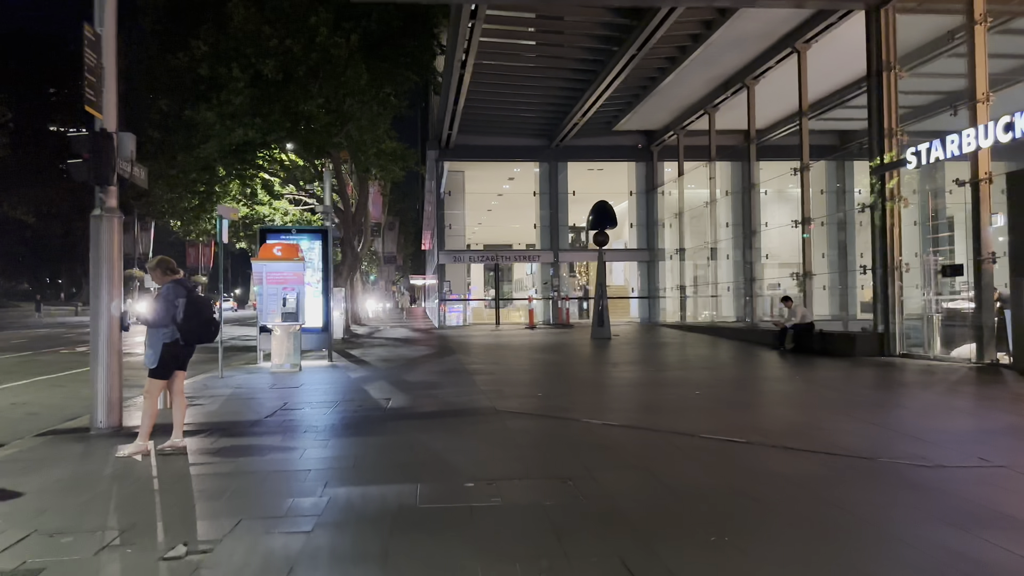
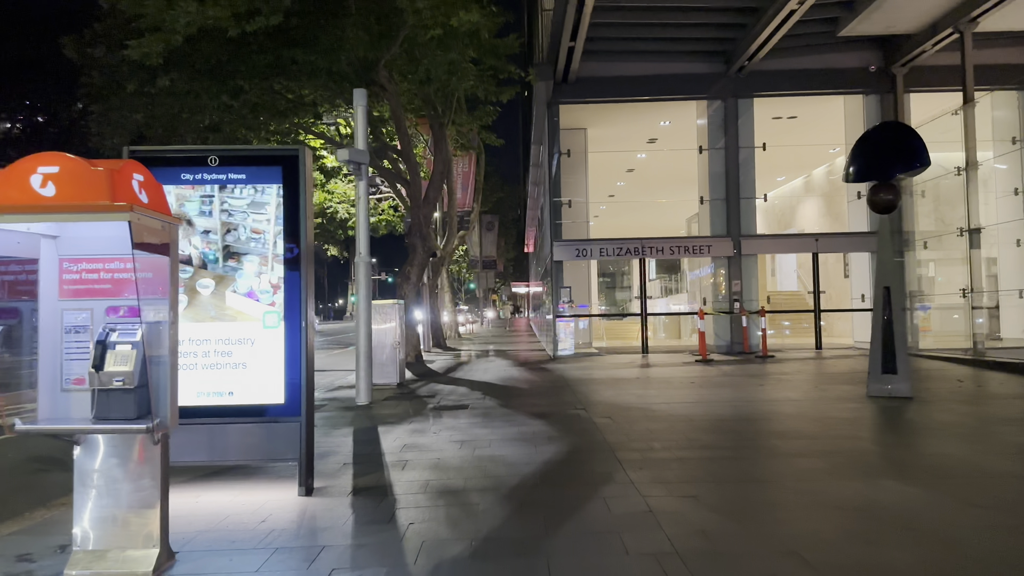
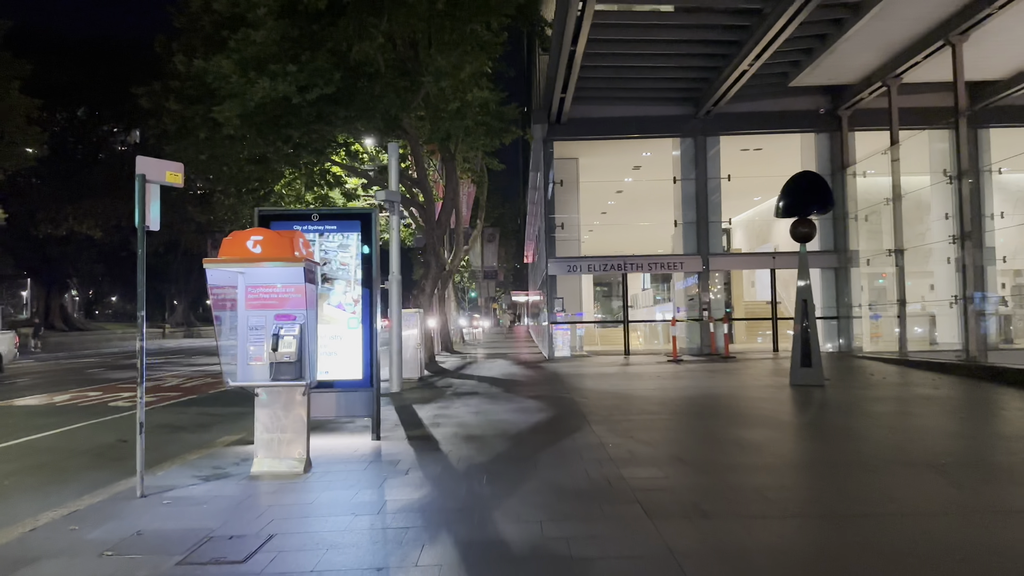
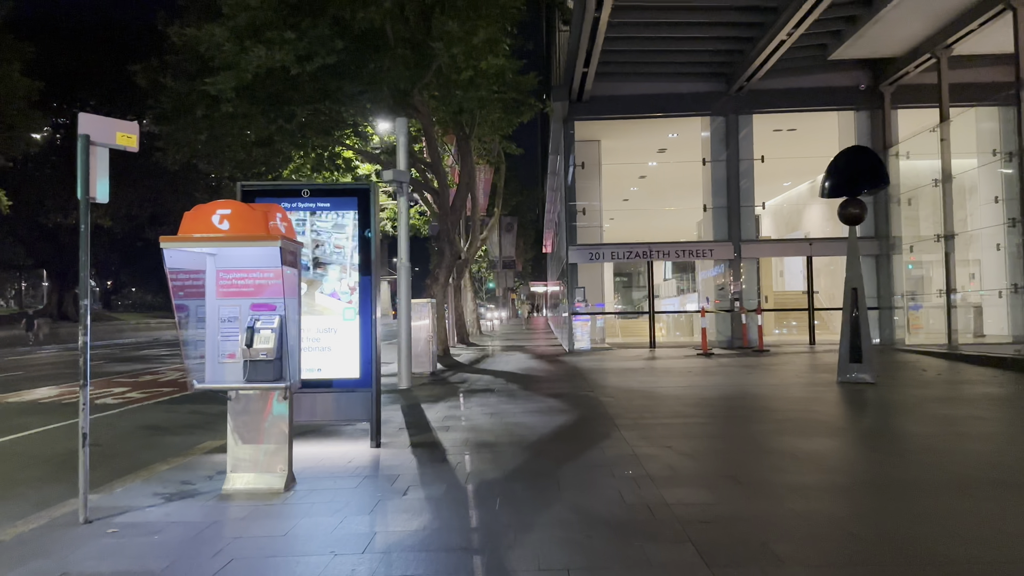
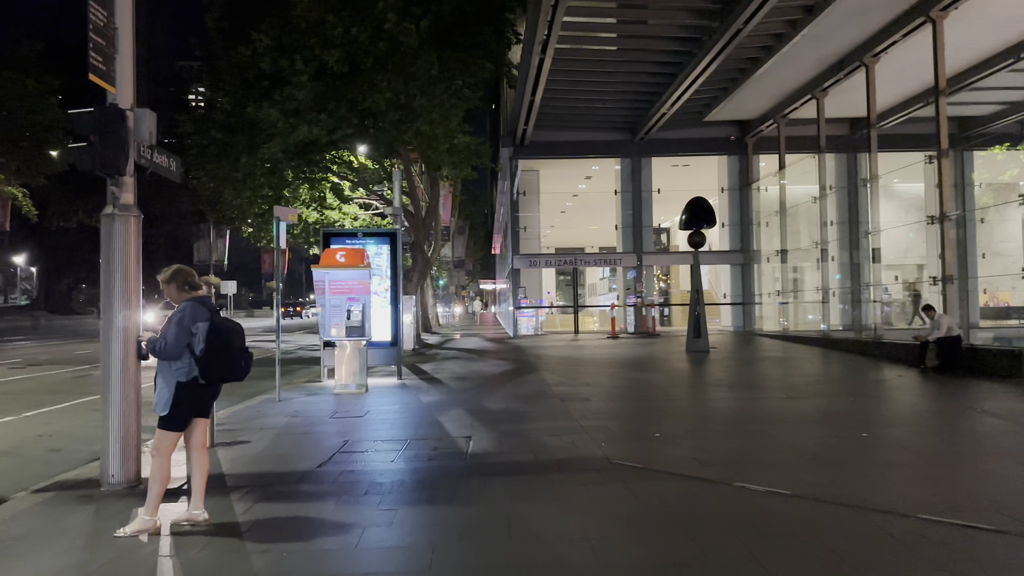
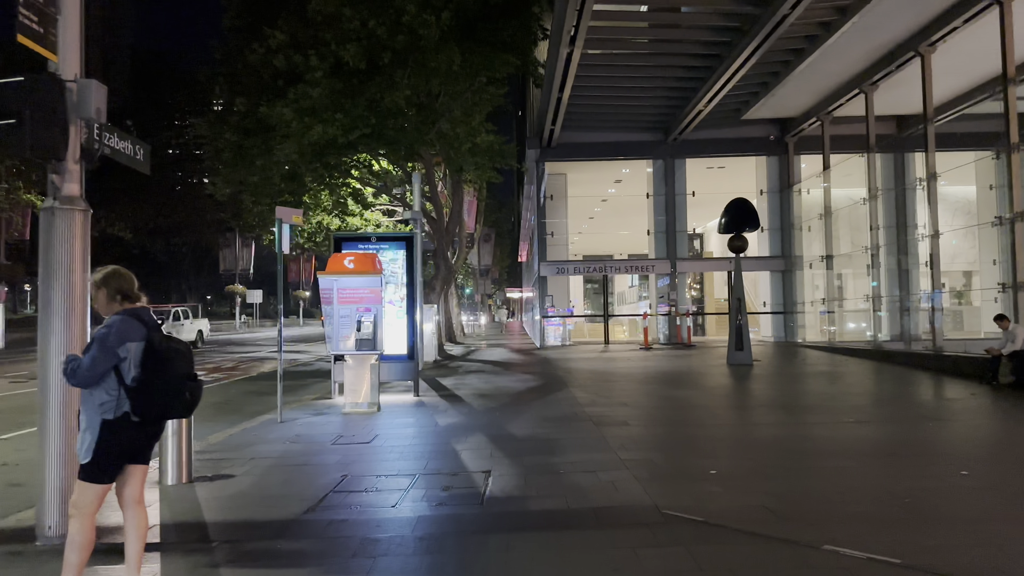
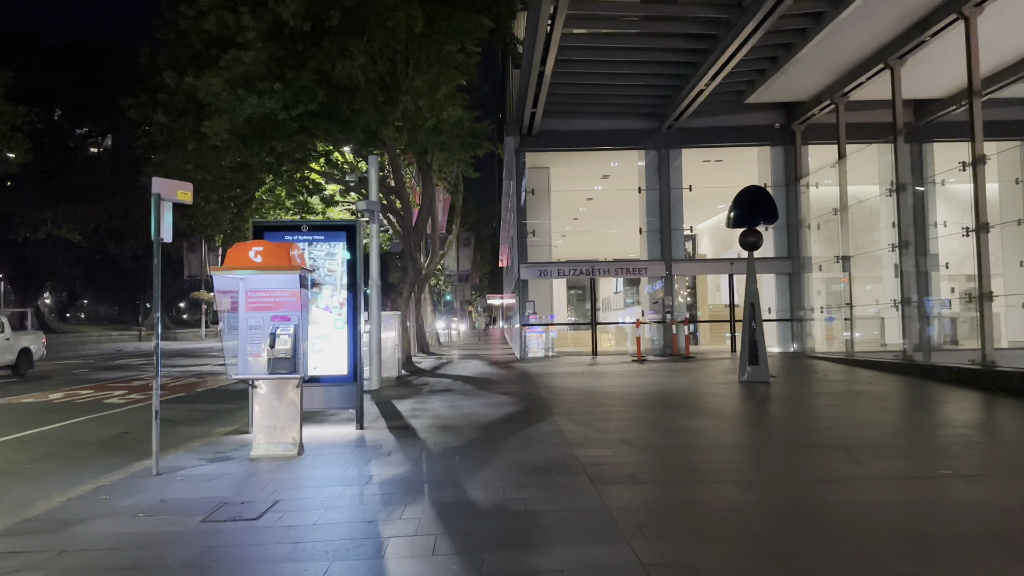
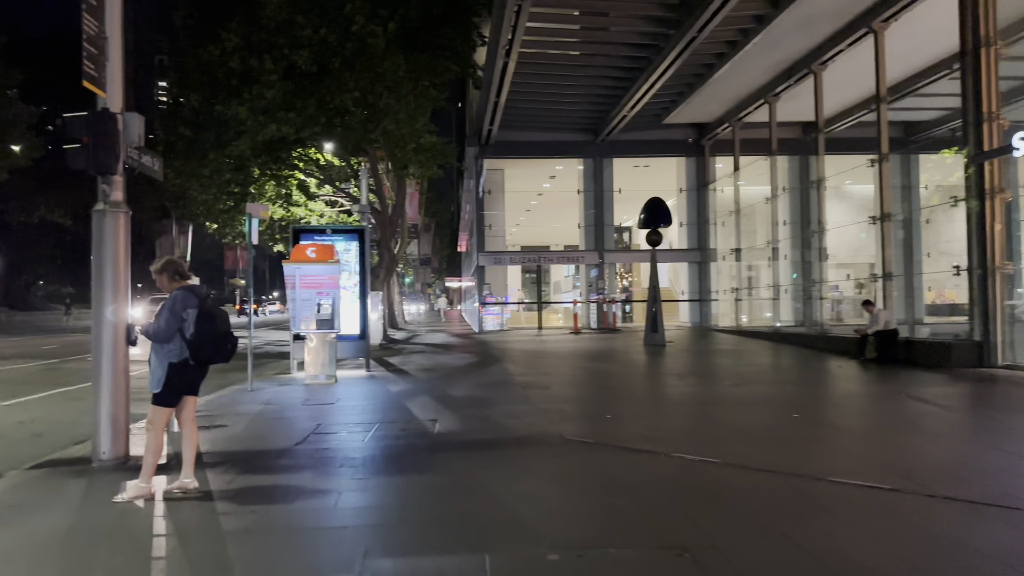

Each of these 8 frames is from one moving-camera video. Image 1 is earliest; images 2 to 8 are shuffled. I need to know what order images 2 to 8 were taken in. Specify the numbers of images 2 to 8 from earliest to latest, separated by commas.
8, 5, 6, 7, 3, 4, 2
